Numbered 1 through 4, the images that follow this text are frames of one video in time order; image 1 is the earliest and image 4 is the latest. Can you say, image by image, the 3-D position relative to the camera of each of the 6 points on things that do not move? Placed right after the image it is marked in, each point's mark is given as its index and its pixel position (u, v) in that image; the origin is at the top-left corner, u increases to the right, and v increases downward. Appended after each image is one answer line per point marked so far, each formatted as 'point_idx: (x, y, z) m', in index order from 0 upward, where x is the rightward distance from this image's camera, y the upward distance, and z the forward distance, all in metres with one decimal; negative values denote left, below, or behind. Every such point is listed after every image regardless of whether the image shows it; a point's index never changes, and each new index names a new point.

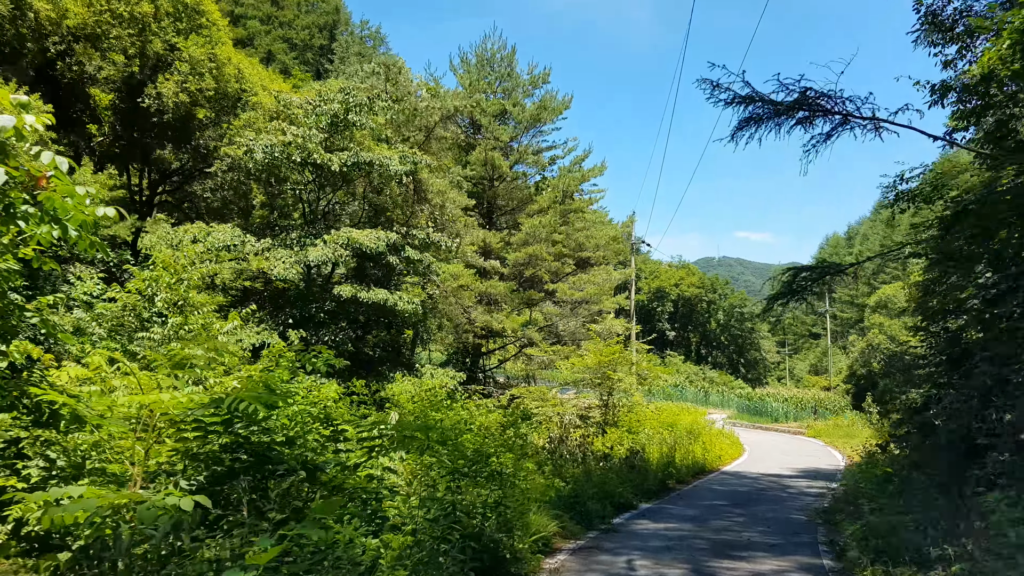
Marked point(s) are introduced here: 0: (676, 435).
0: (+2.6, -2.3, +12.9) m
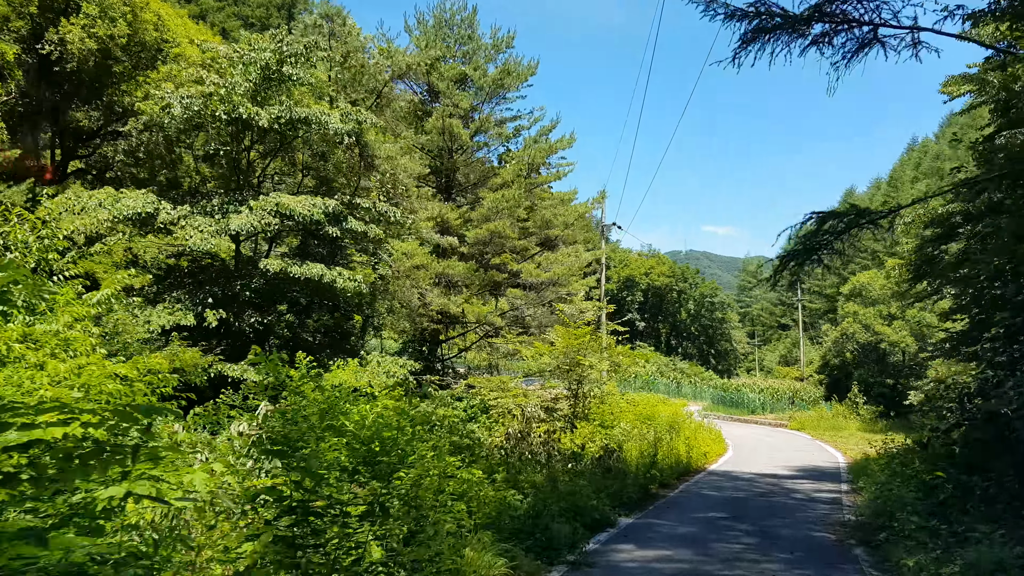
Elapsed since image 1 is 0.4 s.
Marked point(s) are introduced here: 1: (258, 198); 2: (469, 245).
0: (+2.0, -2.0, +11.5) m
1: (-3.3, +1.2, +10.7) m
2: (-0.8, +0.8, +15.4) m
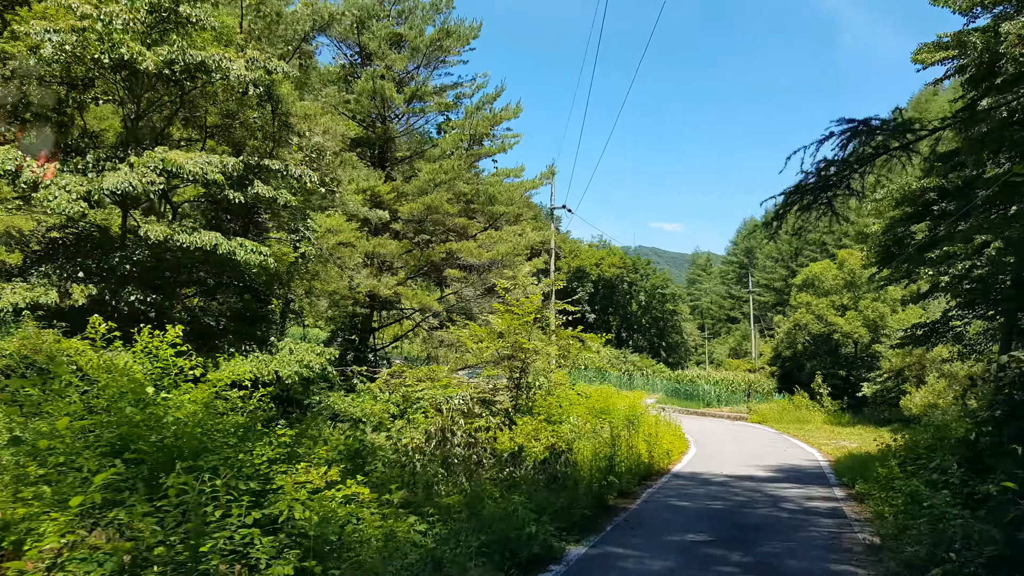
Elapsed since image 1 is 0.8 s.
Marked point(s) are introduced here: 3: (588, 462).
0: (+1.2, -1.7, +10.2) m
1: (-4.0, +1.5, +9.0) m
2: (-1.8, +1.1, +13.9) m
3: (+0.8, -1.8, +8.5) m
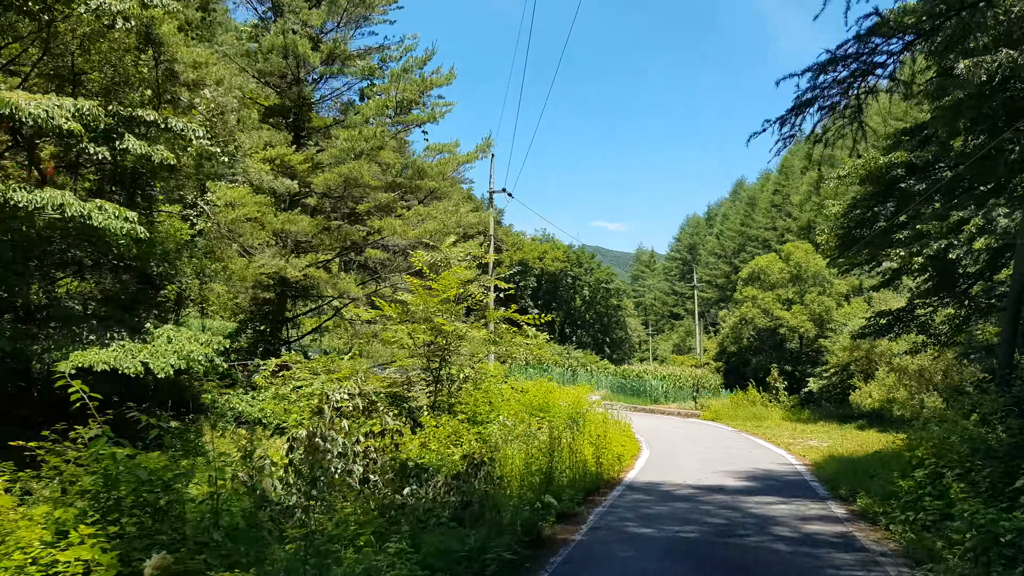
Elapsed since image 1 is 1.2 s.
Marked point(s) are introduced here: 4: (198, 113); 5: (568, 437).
0: (+0.4, -1.5, +8.8) m
1: (-4.7, +1.7, +7.3) m
2: (-2.9, +1.4, +12.3) m
3: (+0.1, -1.5, +7.1) m
4: (-3.8, +2.1, +10.0) m
5: (+0.5, -1.6, +8.6) m
